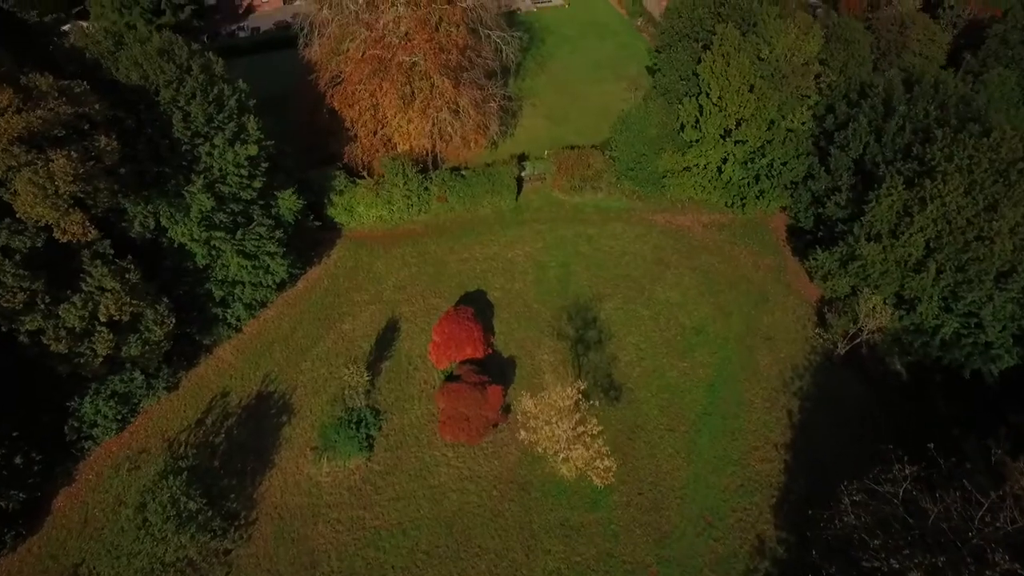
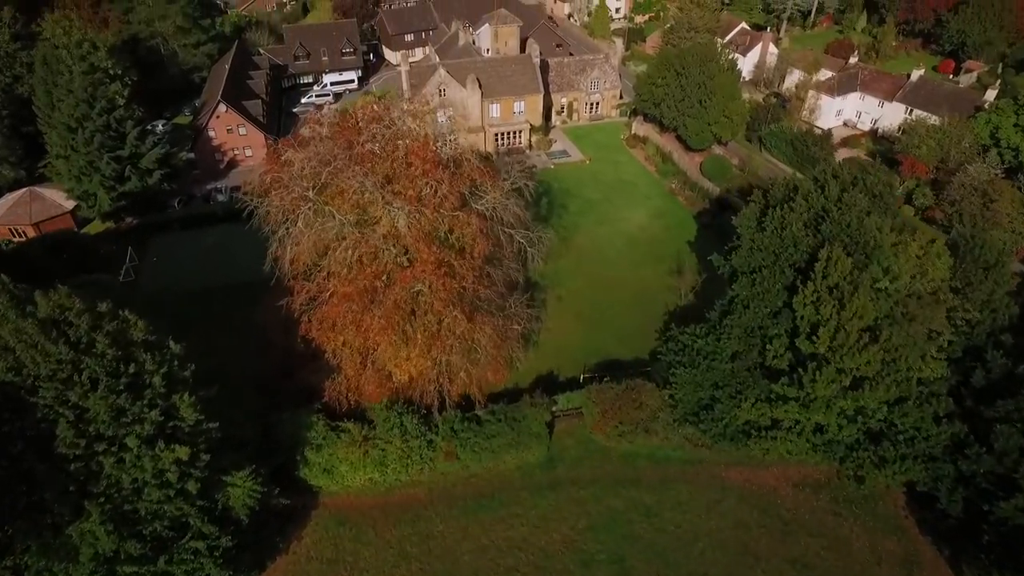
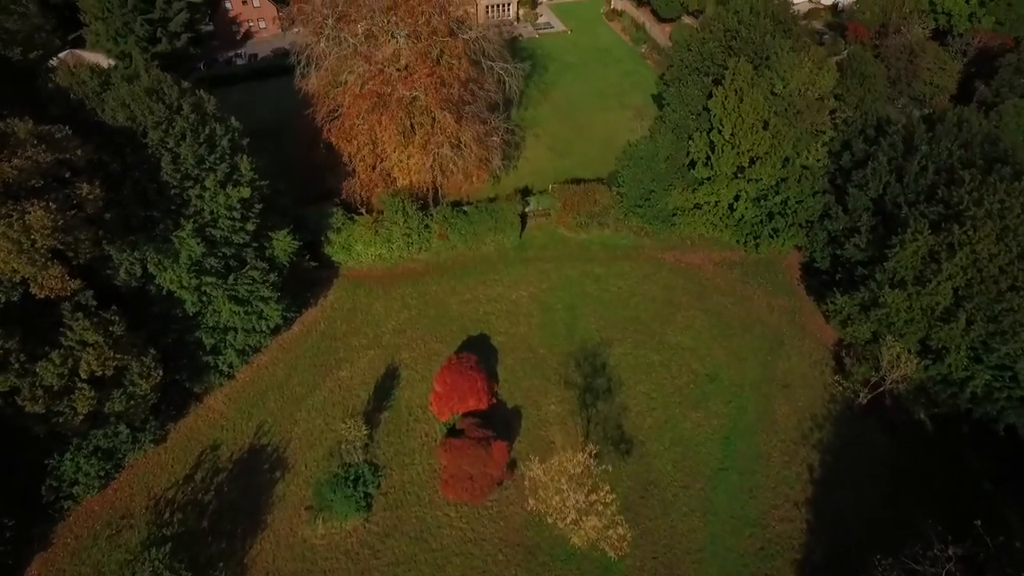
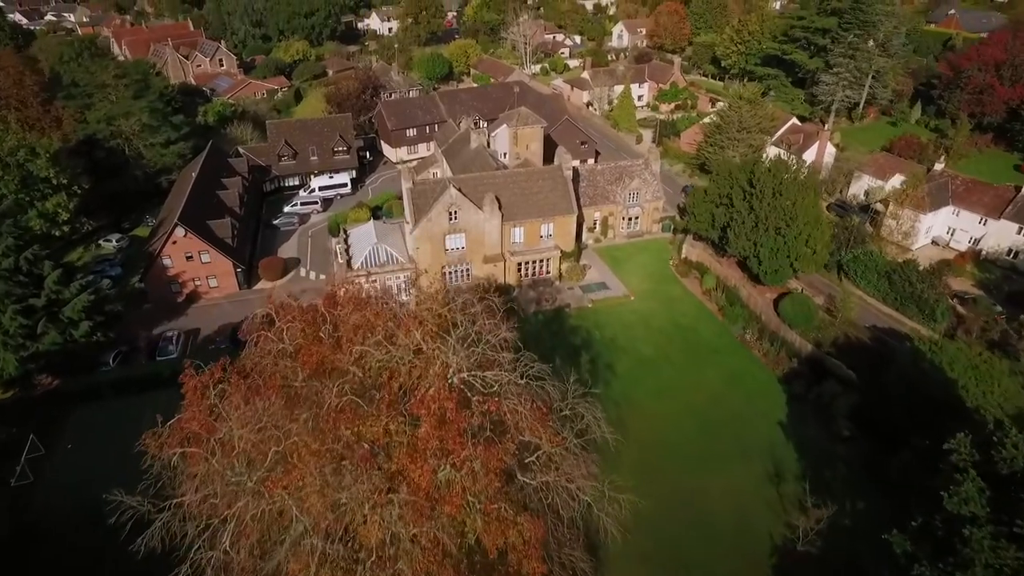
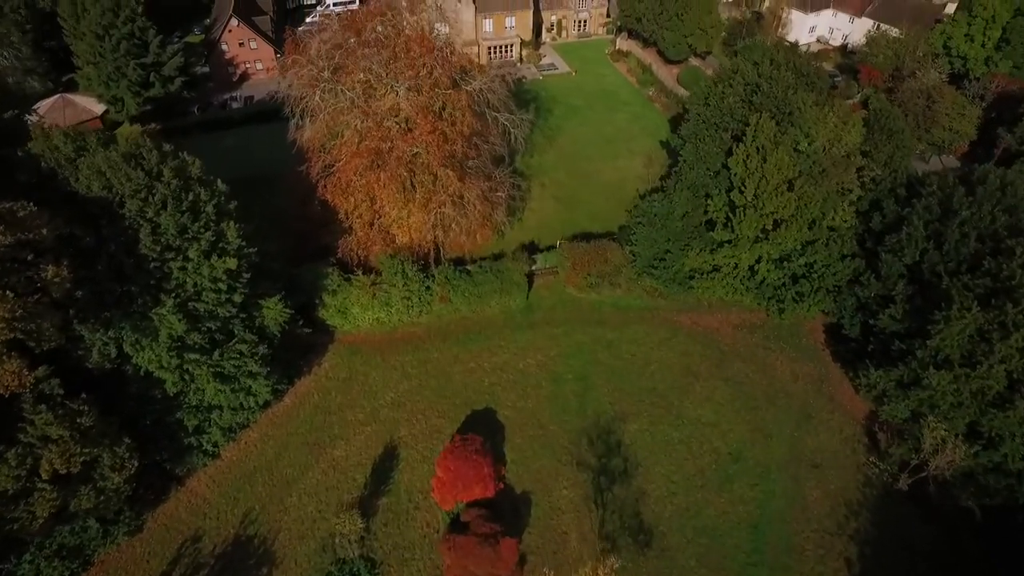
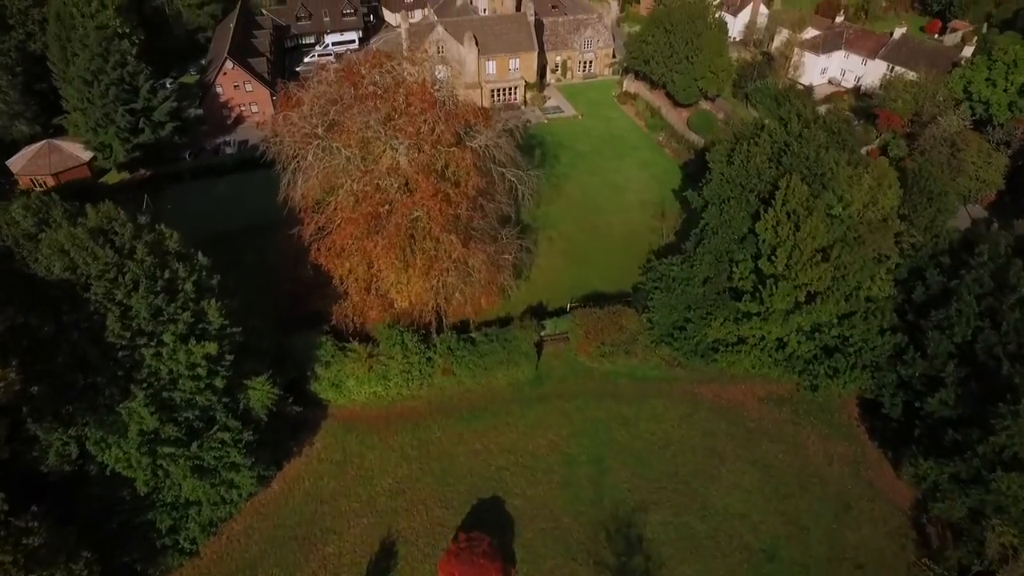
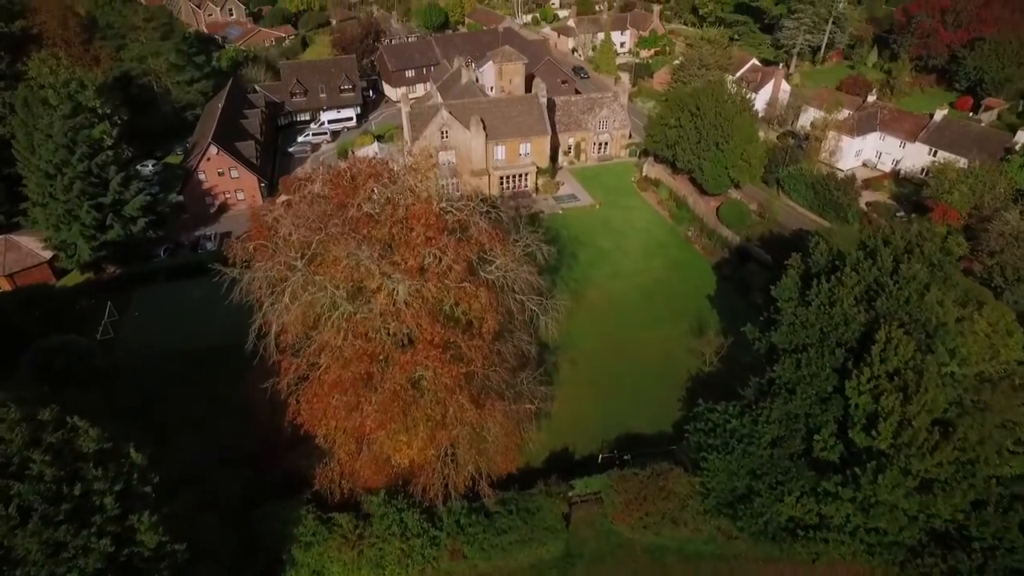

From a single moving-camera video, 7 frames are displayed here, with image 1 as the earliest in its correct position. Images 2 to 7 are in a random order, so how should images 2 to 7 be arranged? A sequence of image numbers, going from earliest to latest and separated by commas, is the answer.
3, 5, 6, 2, 7, 4
